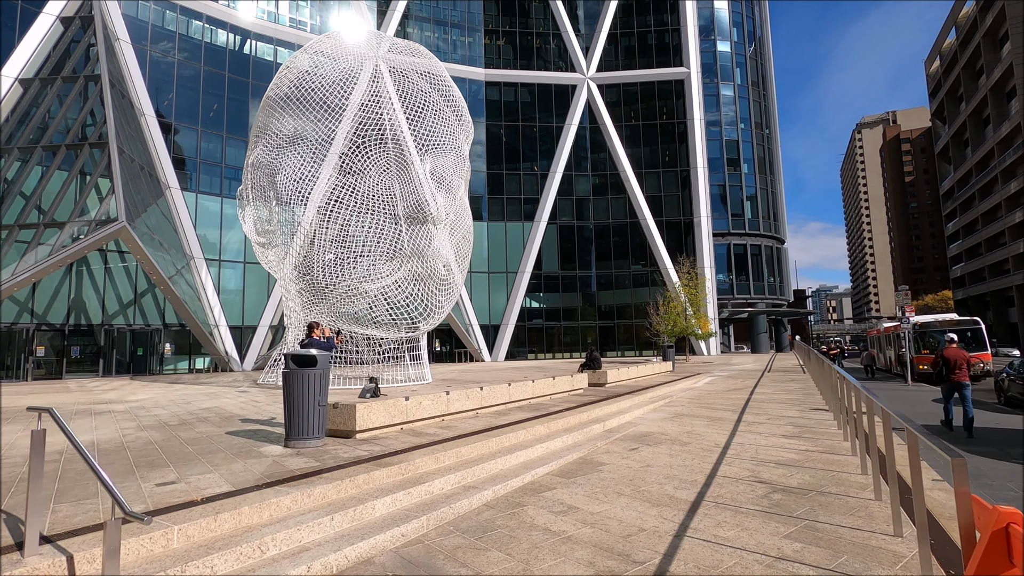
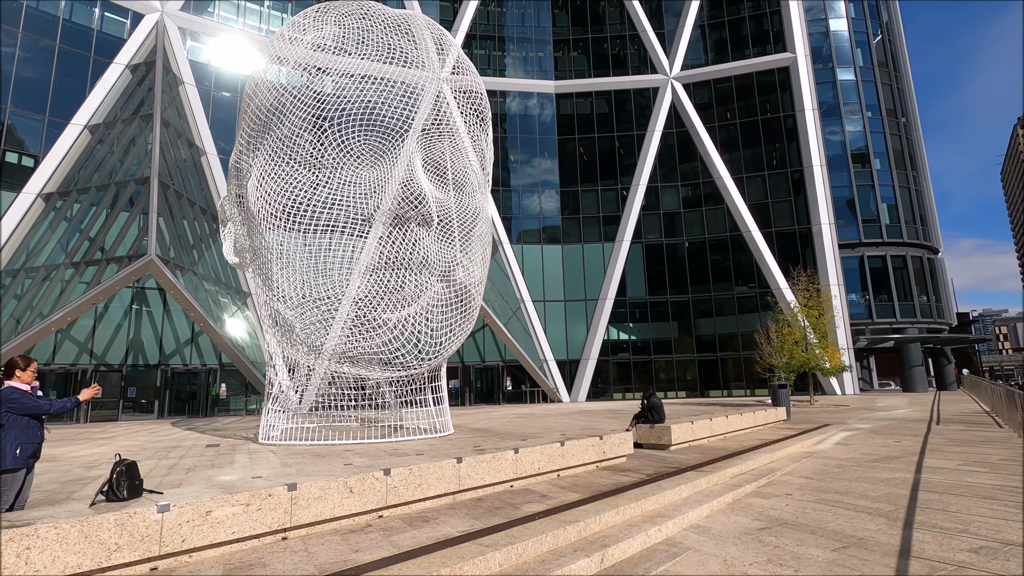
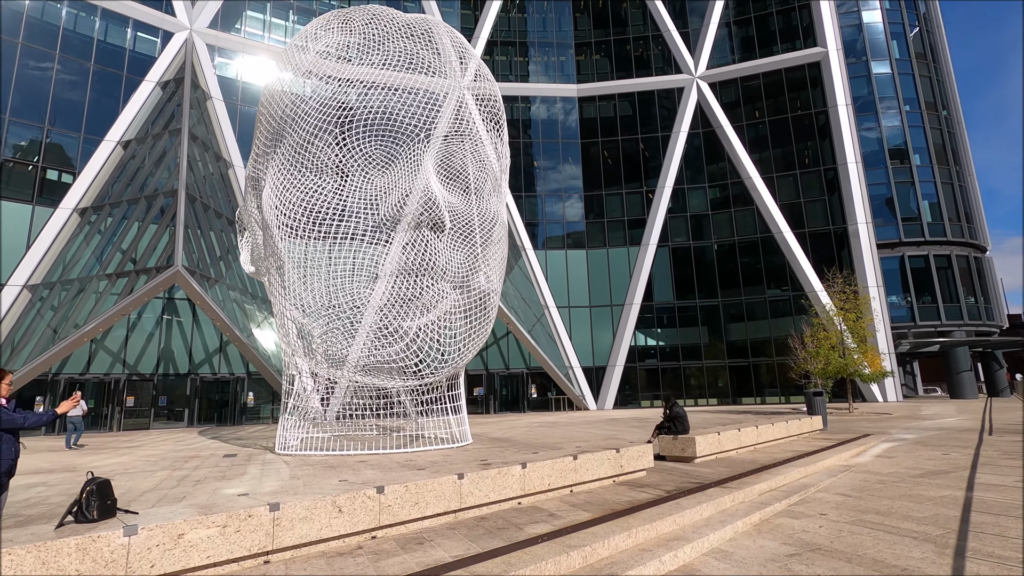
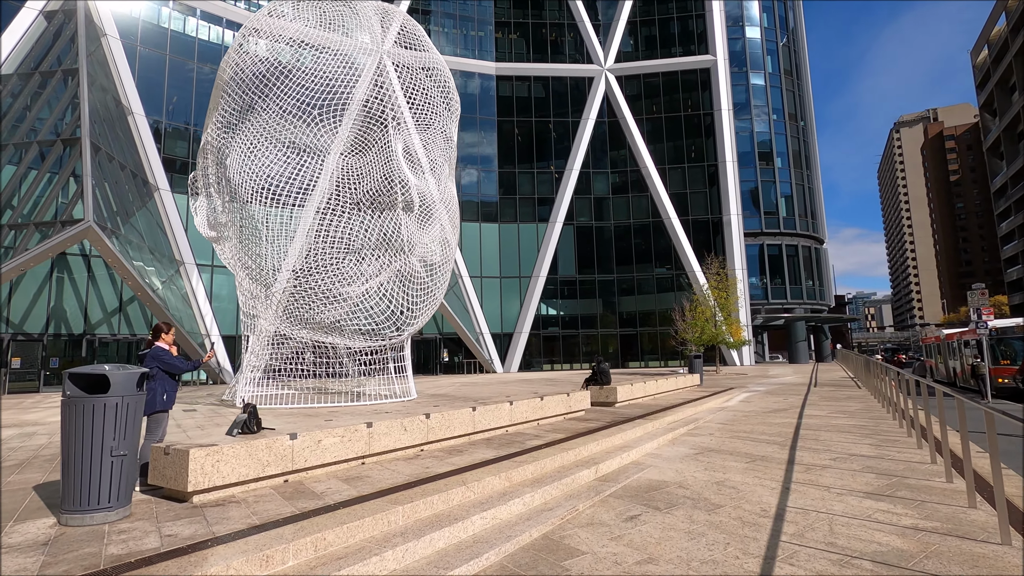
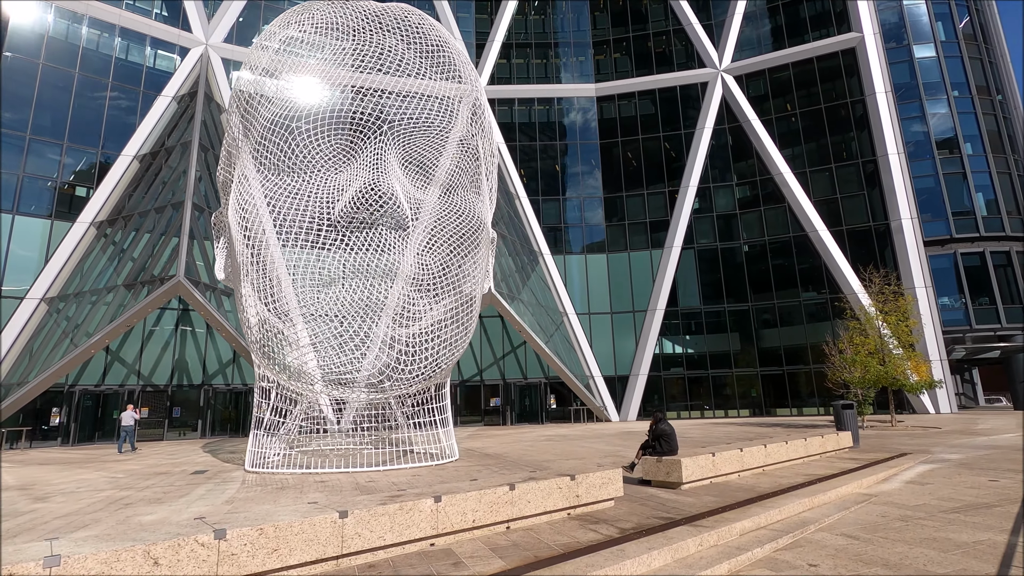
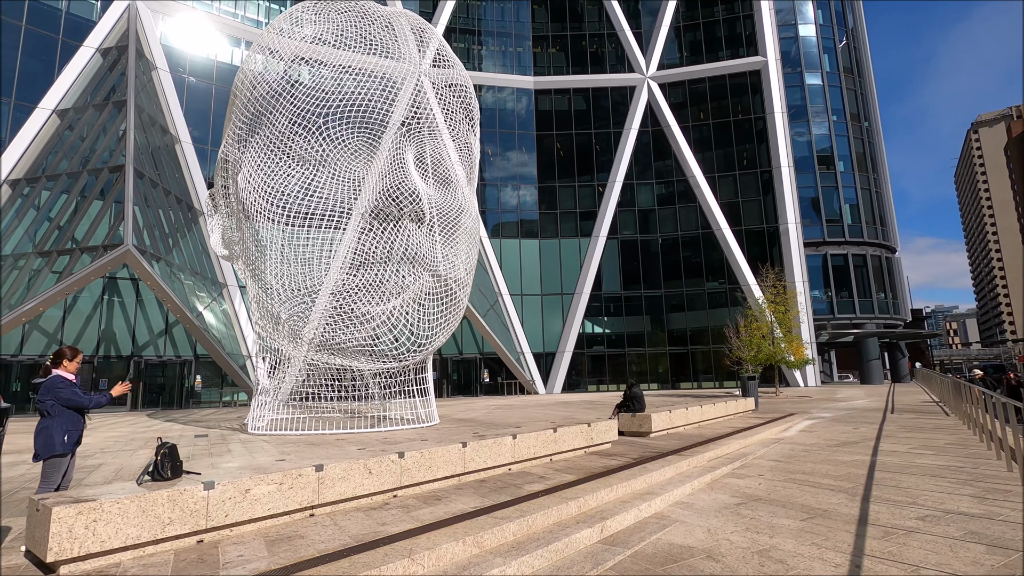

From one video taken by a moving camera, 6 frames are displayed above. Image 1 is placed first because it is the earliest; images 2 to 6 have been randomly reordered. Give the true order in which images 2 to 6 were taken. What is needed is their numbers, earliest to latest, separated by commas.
4, 6, 2, 3, 5
